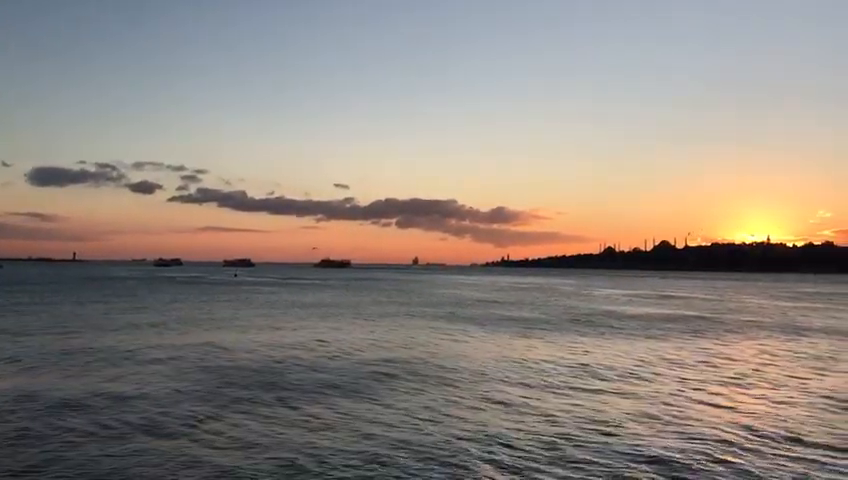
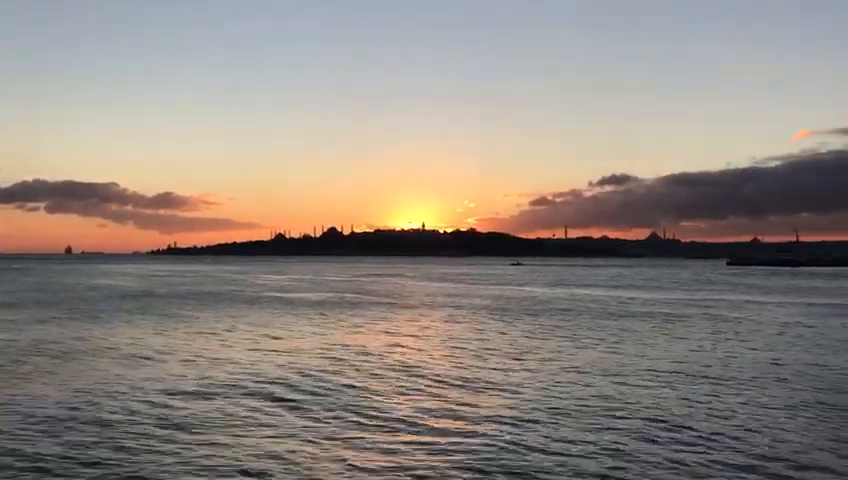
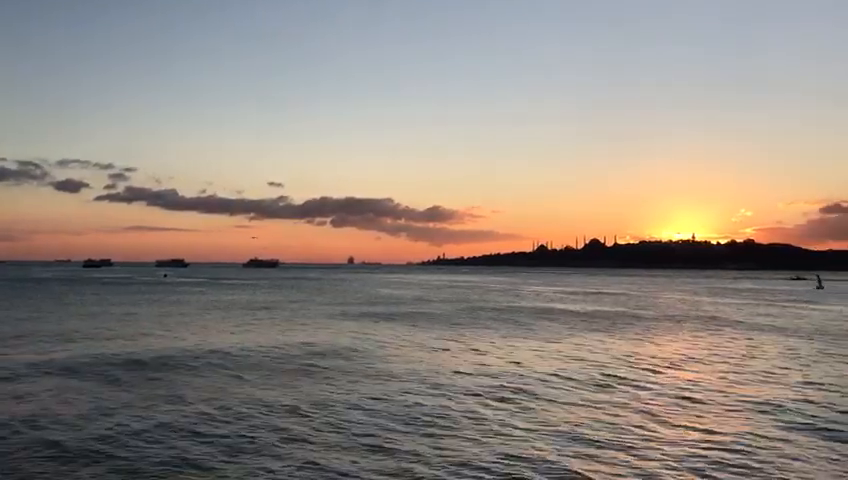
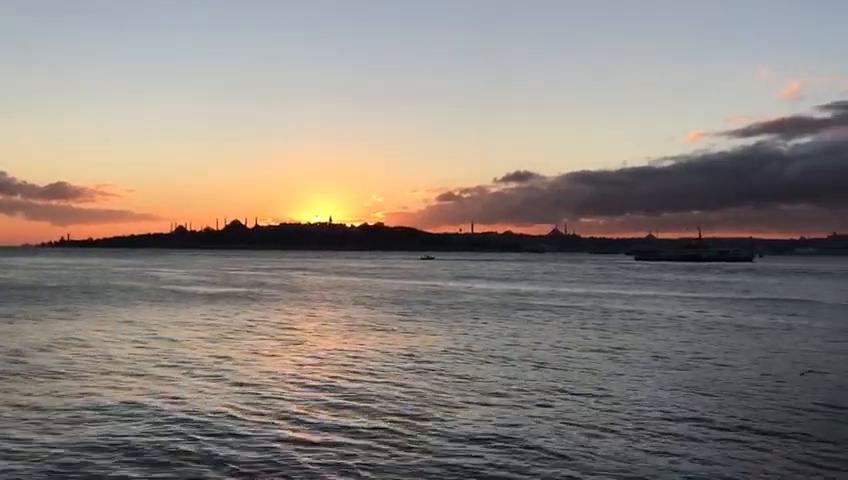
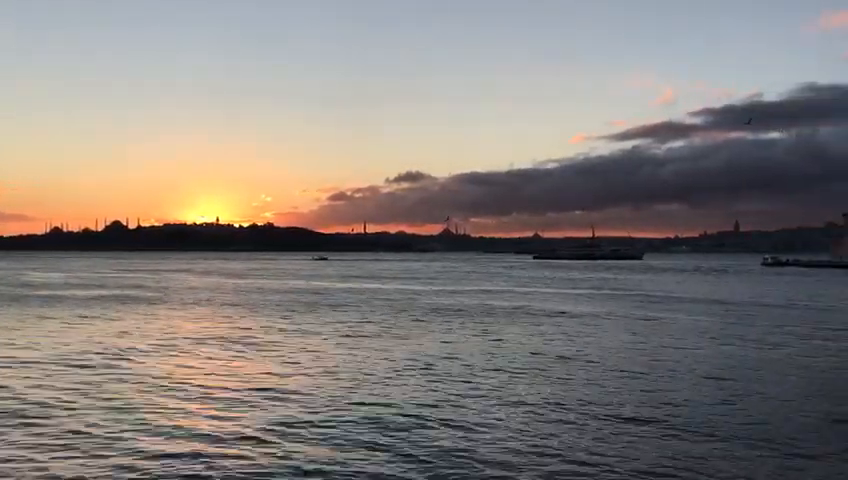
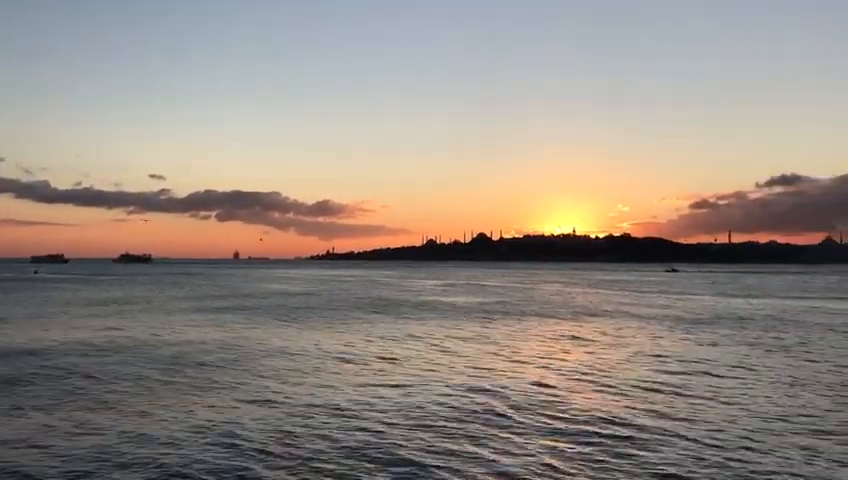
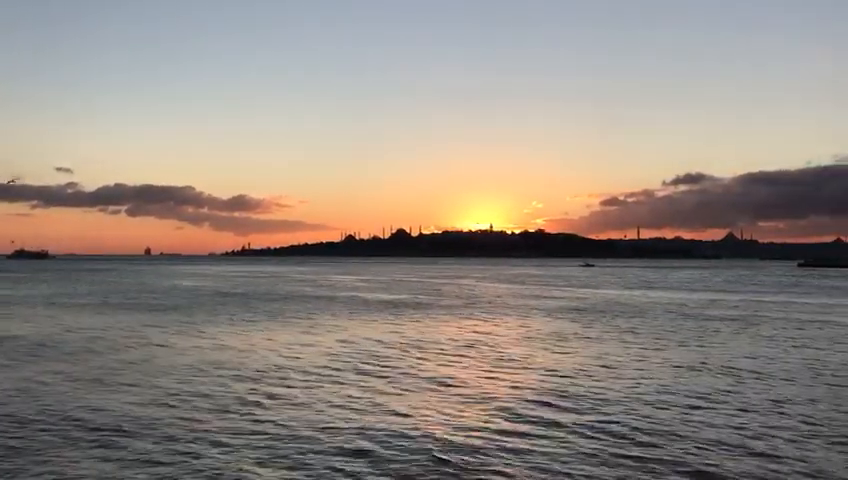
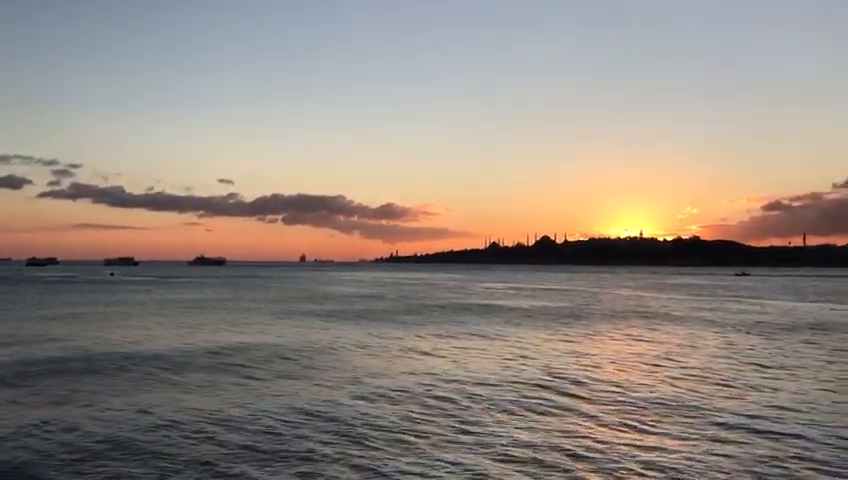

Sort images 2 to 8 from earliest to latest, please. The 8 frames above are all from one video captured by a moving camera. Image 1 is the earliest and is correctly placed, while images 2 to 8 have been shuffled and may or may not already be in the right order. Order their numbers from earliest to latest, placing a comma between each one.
3, 8, 6, 7, 2, 4, 5
